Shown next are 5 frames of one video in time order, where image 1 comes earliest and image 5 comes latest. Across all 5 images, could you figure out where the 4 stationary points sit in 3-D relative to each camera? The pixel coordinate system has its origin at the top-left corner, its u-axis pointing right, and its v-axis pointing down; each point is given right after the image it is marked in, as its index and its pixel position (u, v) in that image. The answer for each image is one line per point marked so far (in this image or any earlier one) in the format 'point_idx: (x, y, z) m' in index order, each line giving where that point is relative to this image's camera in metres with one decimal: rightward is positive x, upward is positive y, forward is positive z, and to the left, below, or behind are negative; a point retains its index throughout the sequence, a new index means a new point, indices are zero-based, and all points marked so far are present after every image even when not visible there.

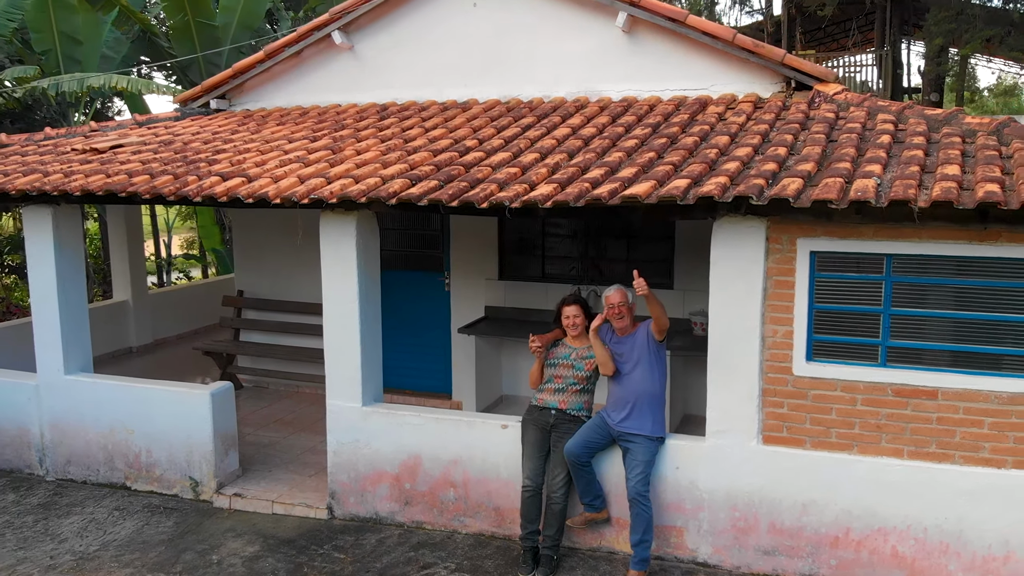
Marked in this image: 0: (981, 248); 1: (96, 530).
0: (+2.0, +0.2, +3.7) m
1: (-2.4, -1.4, +5.2) m
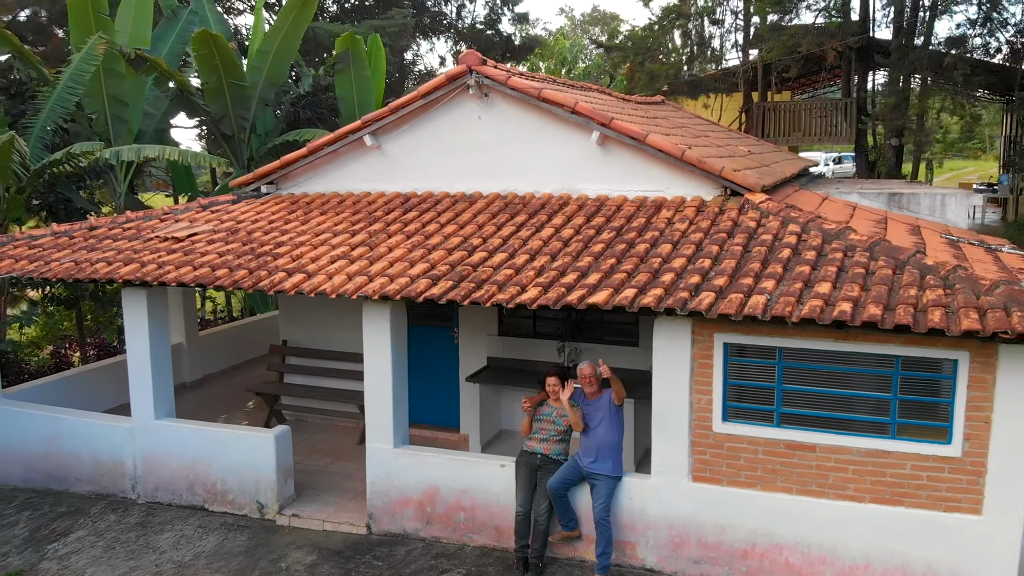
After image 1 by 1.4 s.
0: (+2.0, -0.3, +5.2) m
1: (-2.5, -1.9, +6.7) m
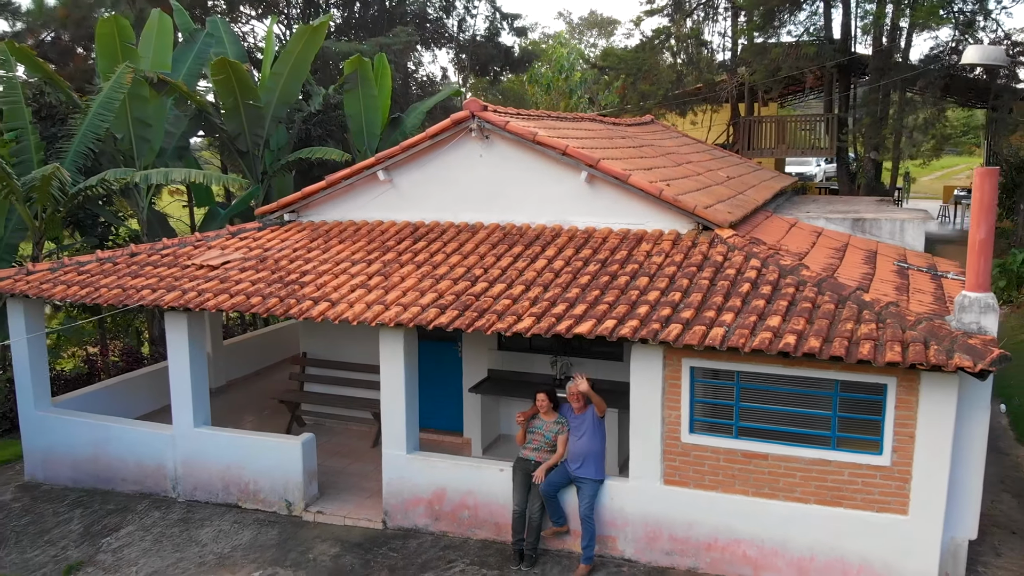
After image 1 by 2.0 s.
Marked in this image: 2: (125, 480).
0: (+2.0, -0.6, +6.2) m
1: (-2.5, -2.2, +7.6) m
2: (-3.8, -1.9, +8.6) m
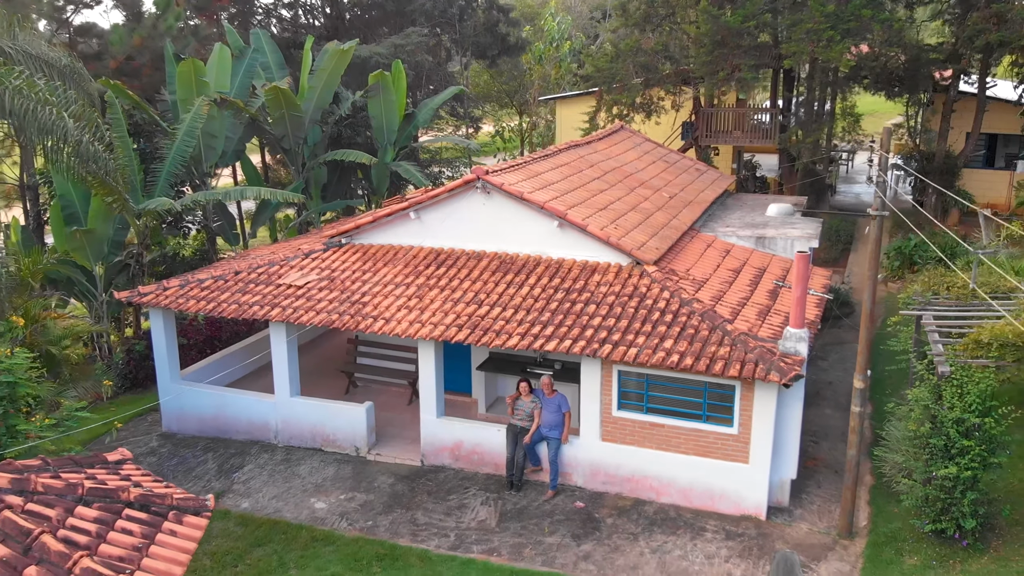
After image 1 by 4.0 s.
0: (+1.9, -1.0, +9.9) m
1: (-2.6, -2.4, +11.5) m
2: (-3.9, -2.0, +12.5) m
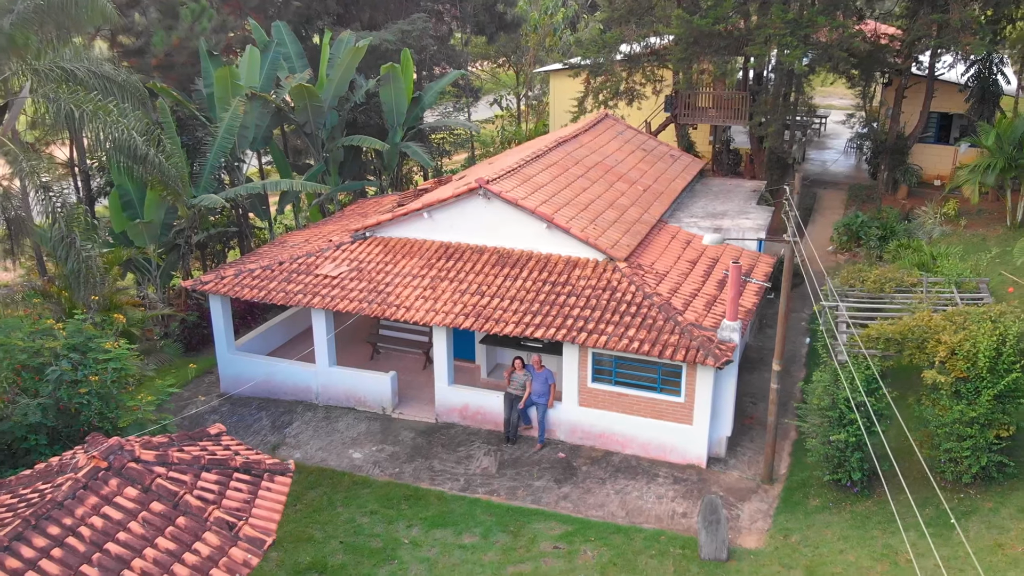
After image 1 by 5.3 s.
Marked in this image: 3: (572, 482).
0: (+1.8, -1.0, +12.6) m
1: (-2.6, -2.3, +14.3) m
2: (-4.0, -1.8, +15.3) m
3: (+0.9, -2.8, +12.5) m
